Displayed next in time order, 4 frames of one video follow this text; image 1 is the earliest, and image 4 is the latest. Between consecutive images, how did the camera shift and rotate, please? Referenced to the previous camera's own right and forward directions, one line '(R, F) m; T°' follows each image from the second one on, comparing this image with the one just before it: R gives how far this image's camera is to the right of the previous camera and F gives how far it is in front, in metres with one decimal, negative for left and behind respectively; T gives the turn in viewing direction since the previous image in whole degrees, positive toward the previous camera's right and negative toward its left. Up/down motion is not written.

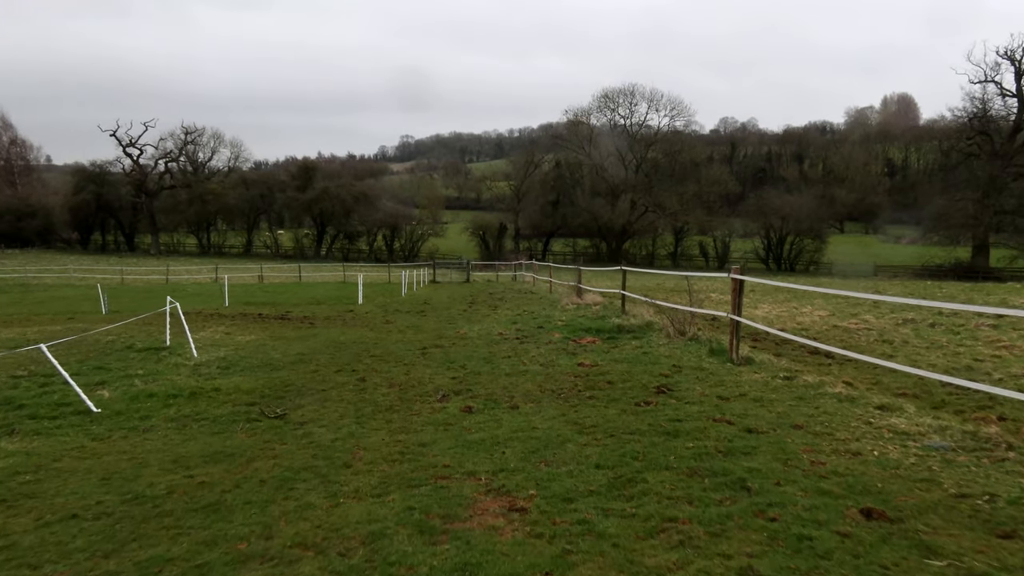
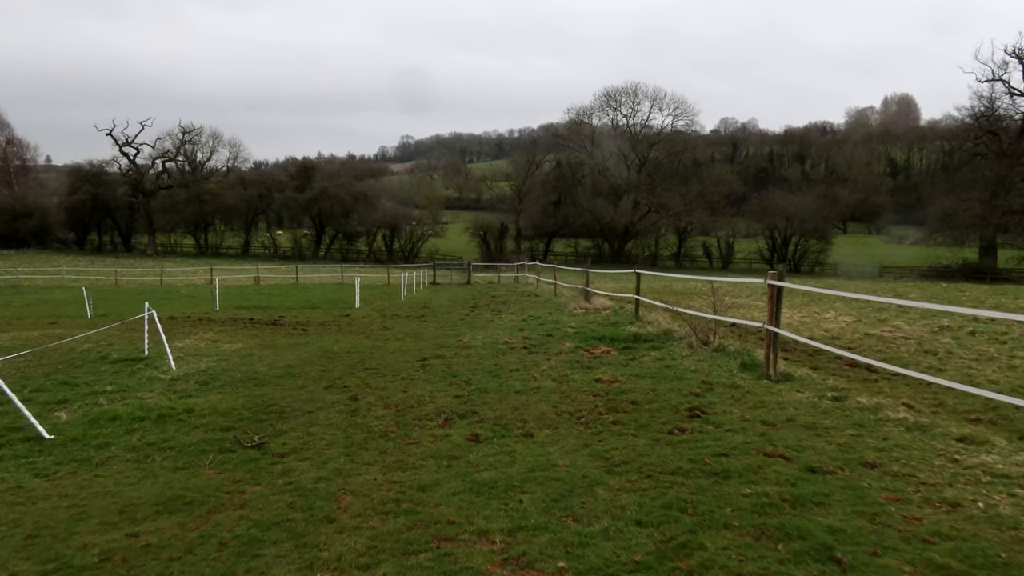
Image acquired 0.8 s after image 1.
(-0.1, +0.9) m; 0°
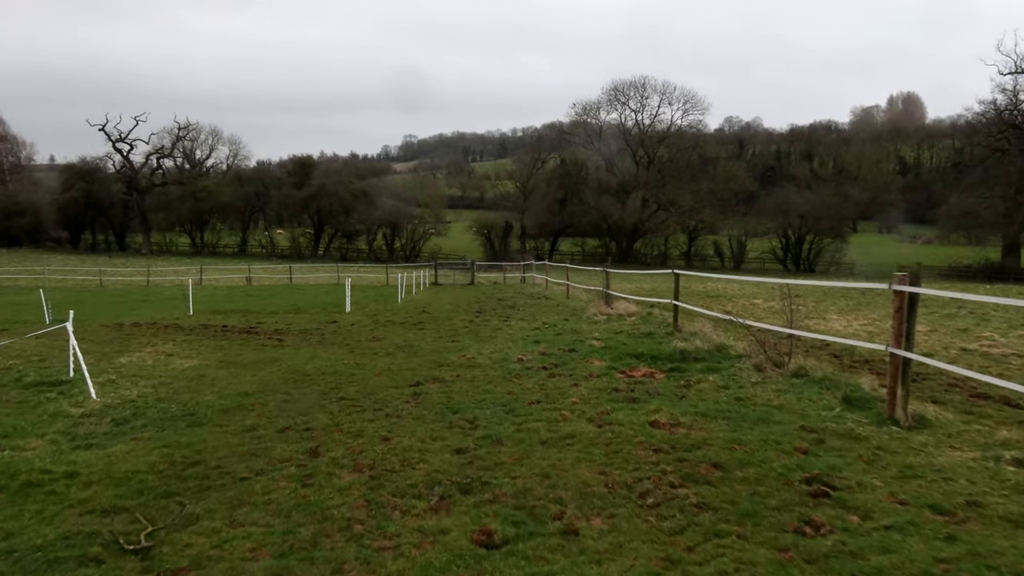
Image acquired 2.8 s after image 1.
(-0.1, +2.1) m; 0°
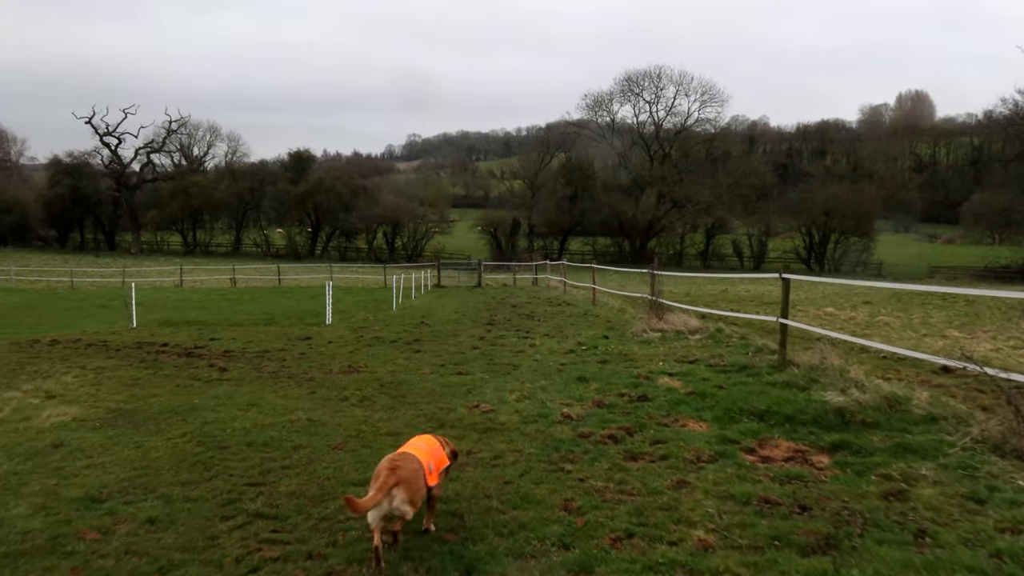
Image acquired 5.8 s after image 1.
(-0.3, +3.3) m; 0°
